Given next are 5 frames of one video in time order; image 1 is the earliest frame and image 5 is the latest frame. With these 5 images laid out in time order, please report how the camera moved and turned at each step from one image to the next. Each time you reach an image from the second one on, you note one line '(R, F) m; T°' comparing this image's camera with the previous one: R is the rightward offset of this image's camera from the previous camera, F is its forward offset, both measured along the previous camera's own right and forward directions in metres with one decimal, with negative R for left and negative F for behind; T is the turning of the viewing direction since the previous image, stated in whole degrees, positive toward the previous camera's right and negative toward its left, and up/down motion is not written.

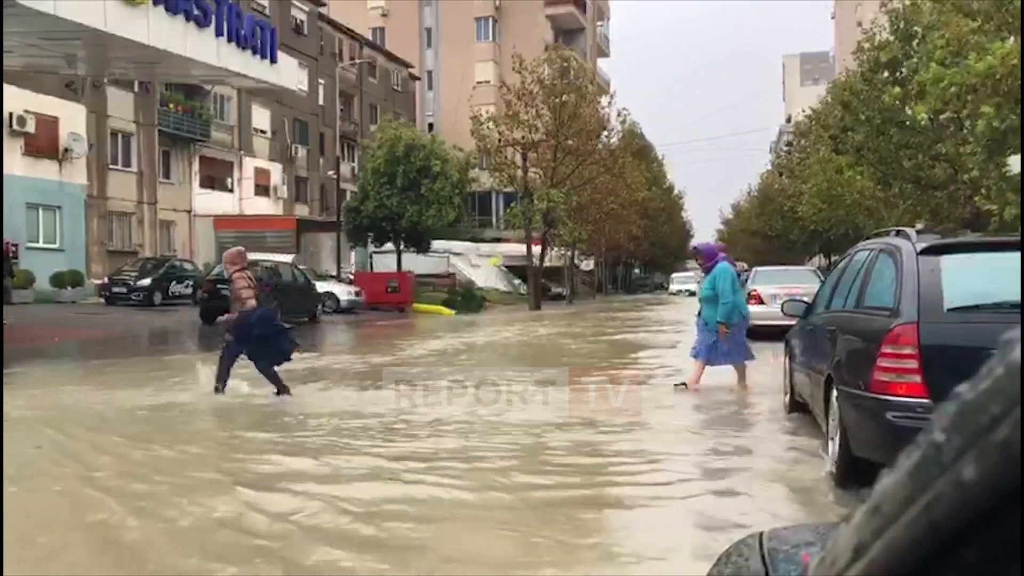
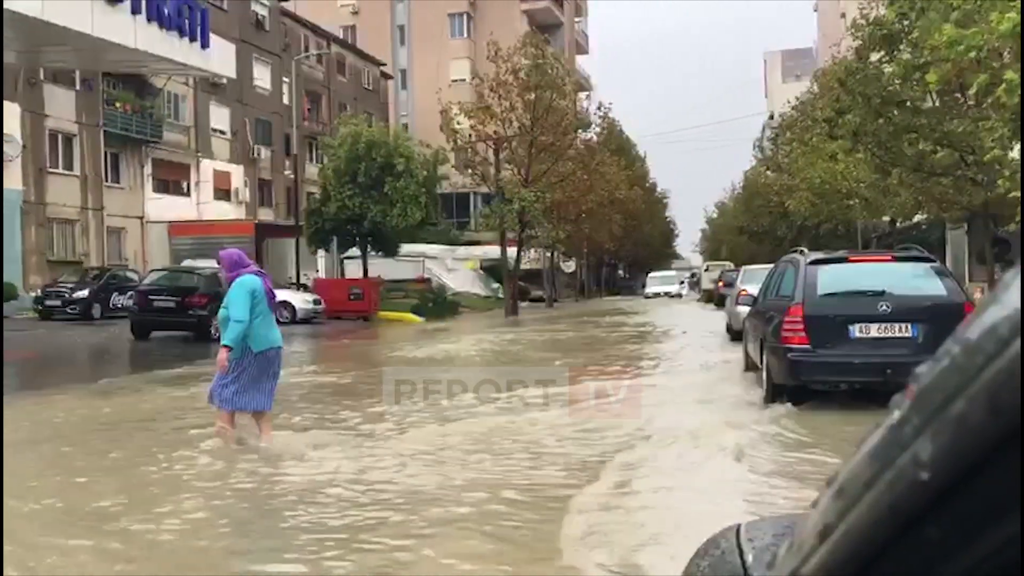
(+0.3, +1.8) m; +1°
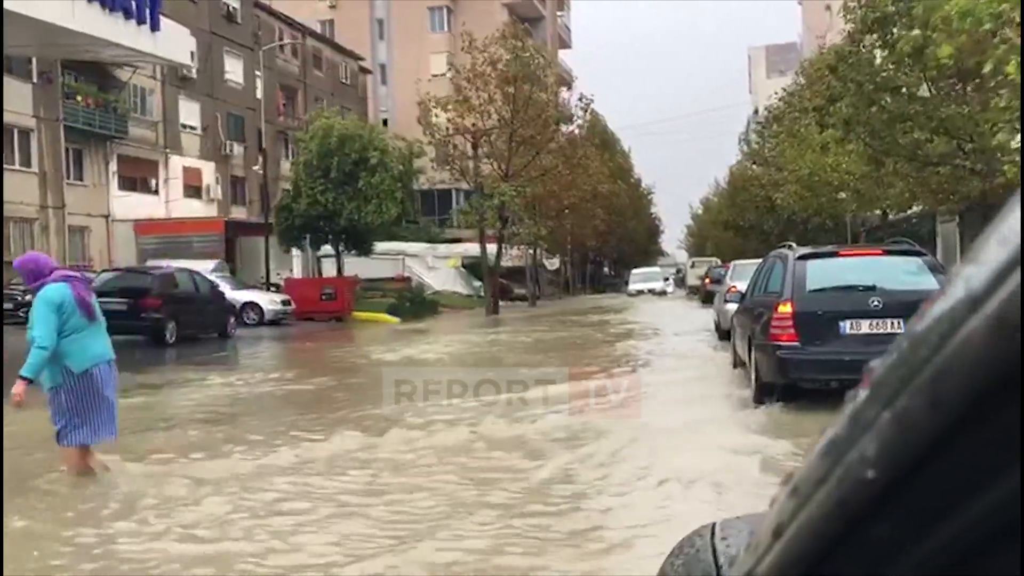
(+0.2, +1.0) m; +1°
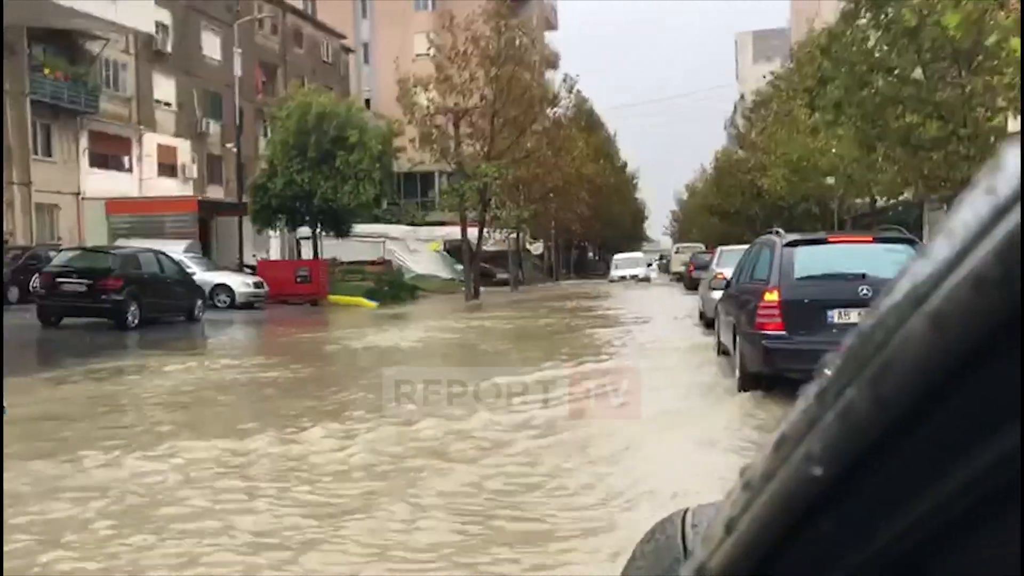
(+0.1, +0.6) m; +1°
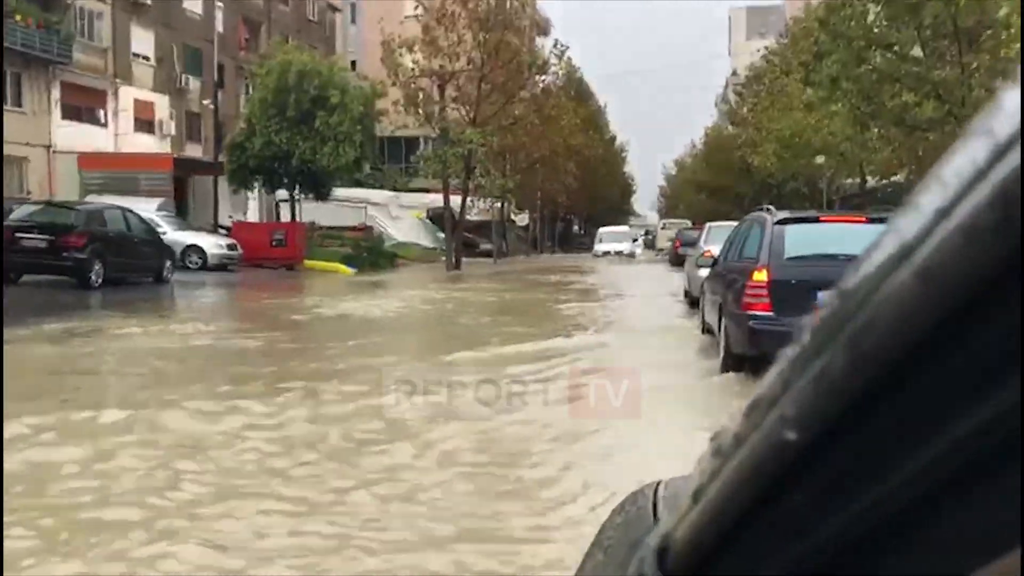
(0.0, +0.5) m; +1°
